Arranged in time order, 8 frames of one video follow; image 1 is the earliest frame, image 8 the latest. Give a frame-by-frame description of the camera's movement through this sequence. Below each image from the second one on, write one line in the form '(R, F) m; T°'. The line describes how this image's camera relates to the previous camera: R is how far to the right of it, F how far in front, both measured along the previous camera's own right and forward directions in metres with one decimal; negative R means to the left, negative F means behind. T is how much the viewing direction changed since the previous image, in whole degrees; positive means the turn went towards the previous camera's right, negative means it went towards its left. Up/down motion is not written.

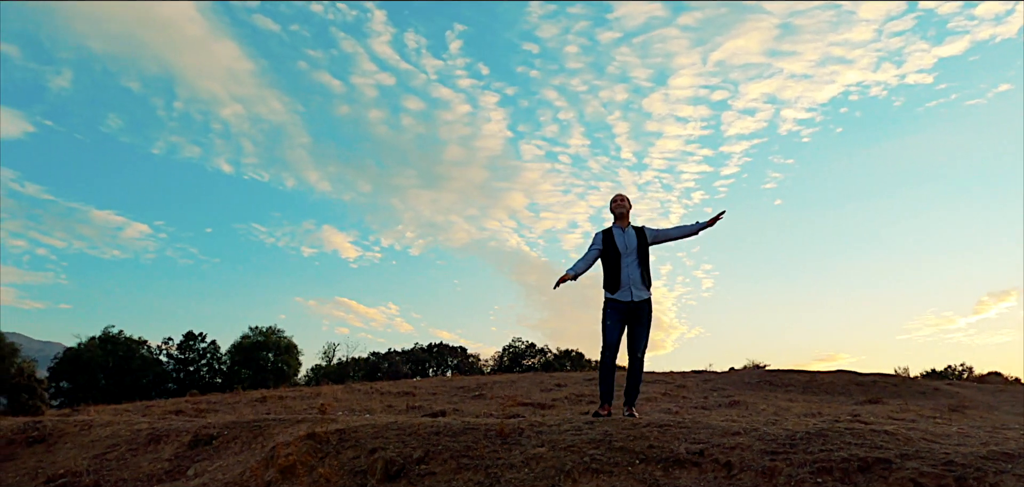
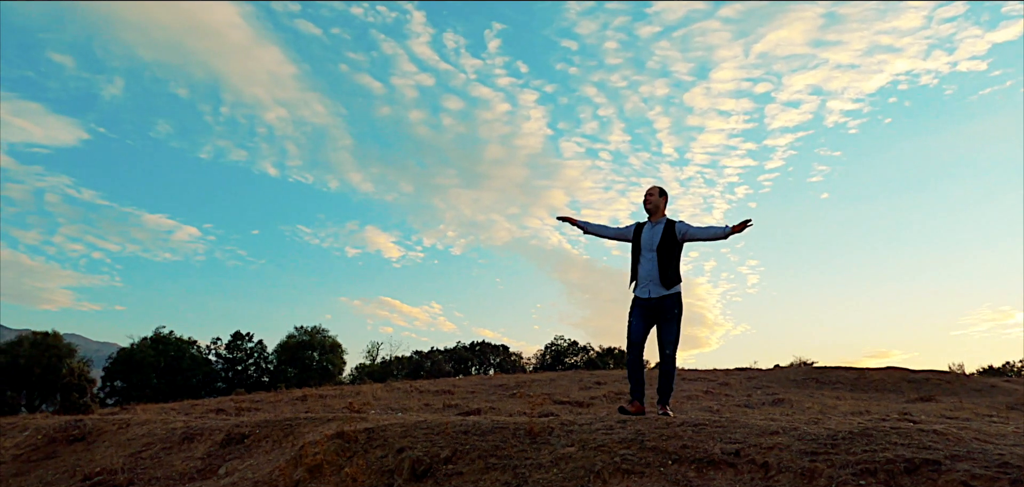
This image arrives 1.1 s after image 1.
(+0.1, +0.1) m; -3°
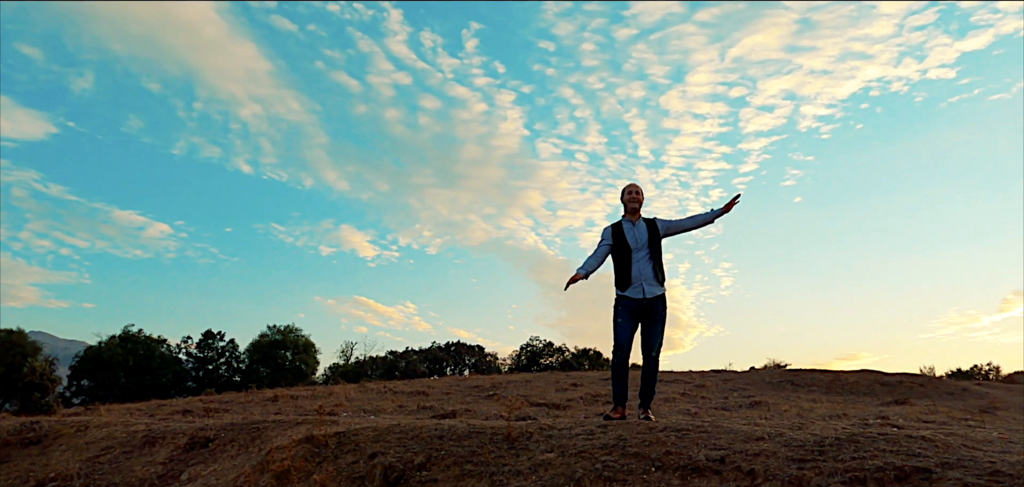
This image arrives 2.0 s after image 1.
(0.0, +0.2) m; +2°
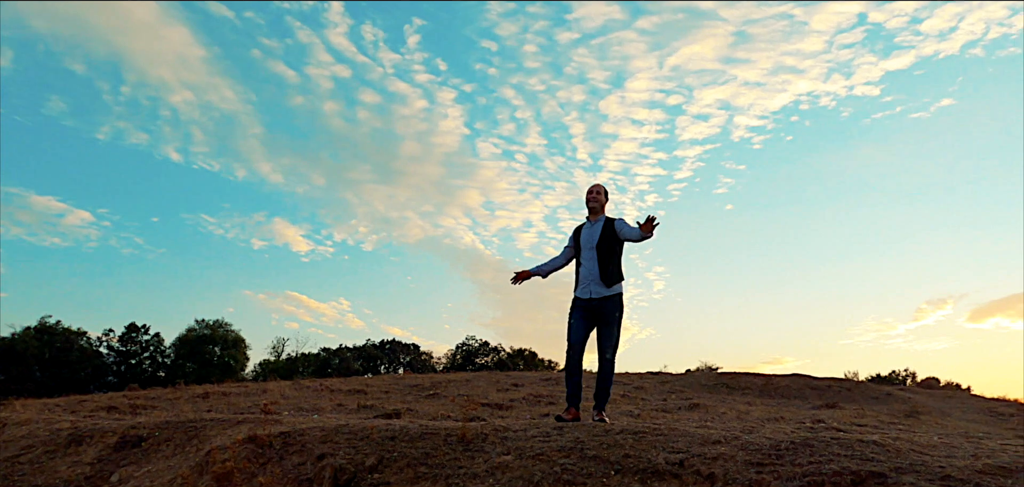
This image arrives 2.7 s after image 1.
(-0.1, +0.1) m; +5°
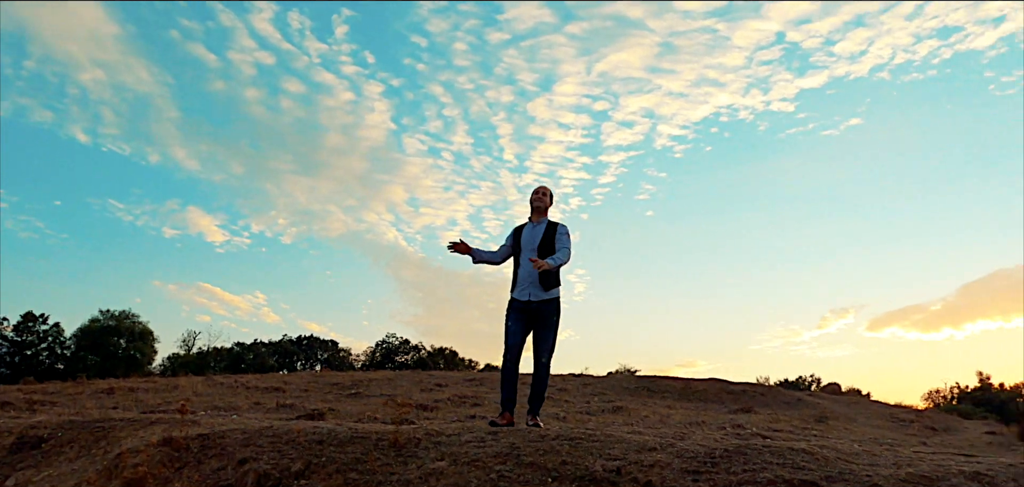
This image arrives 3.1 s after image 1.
(-0.1, +0.1) m; +6°
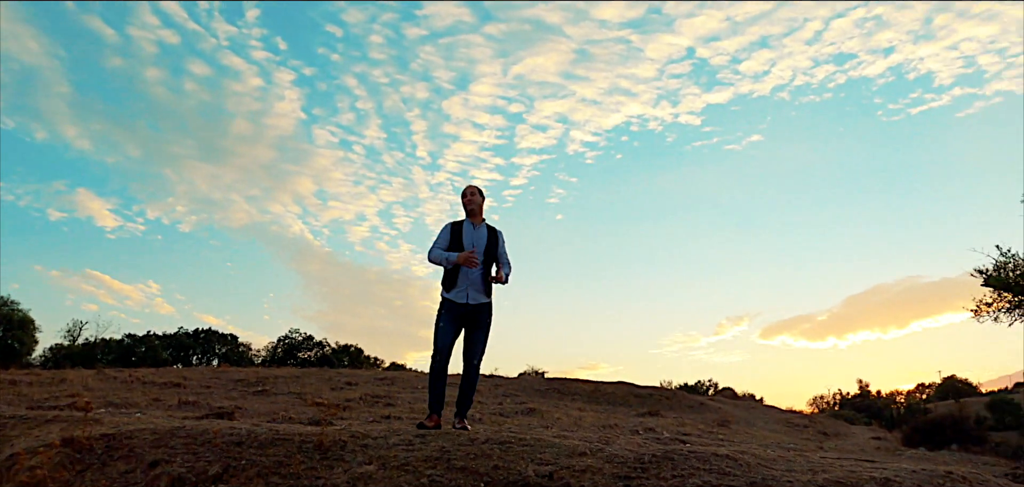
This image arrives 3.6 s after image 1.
(-0.2, +0.1) m; +7°
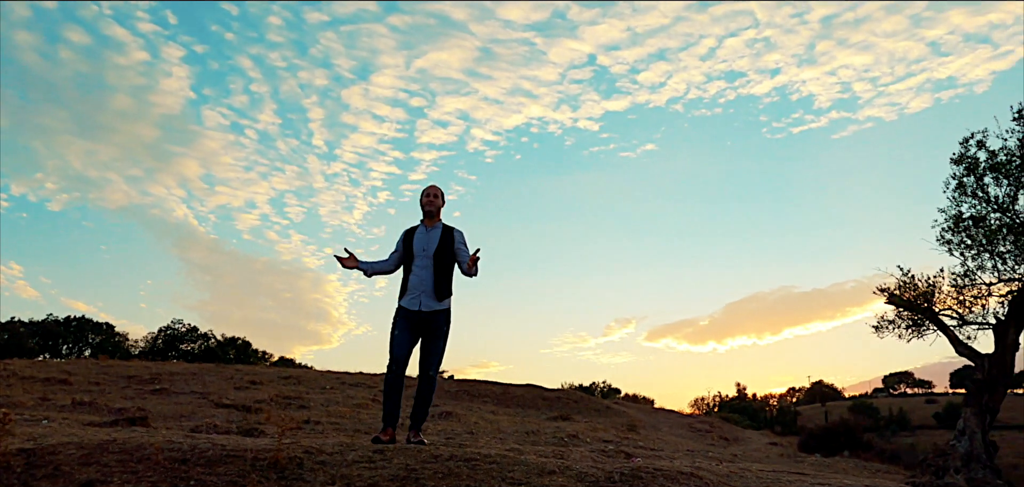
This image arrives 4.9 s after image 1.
(-0.5, +0.2) m; +8°
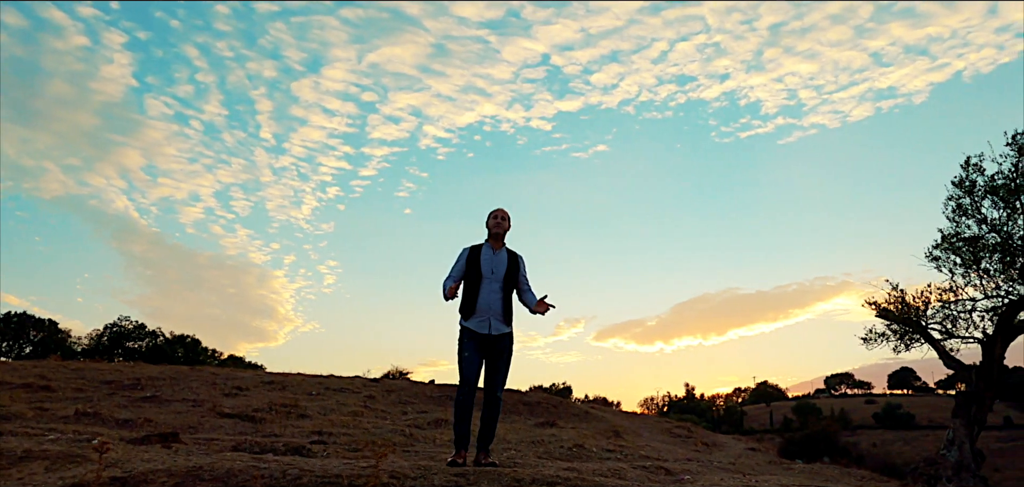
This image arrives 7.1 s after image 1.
(-0.8, 0.0) m; +4°
